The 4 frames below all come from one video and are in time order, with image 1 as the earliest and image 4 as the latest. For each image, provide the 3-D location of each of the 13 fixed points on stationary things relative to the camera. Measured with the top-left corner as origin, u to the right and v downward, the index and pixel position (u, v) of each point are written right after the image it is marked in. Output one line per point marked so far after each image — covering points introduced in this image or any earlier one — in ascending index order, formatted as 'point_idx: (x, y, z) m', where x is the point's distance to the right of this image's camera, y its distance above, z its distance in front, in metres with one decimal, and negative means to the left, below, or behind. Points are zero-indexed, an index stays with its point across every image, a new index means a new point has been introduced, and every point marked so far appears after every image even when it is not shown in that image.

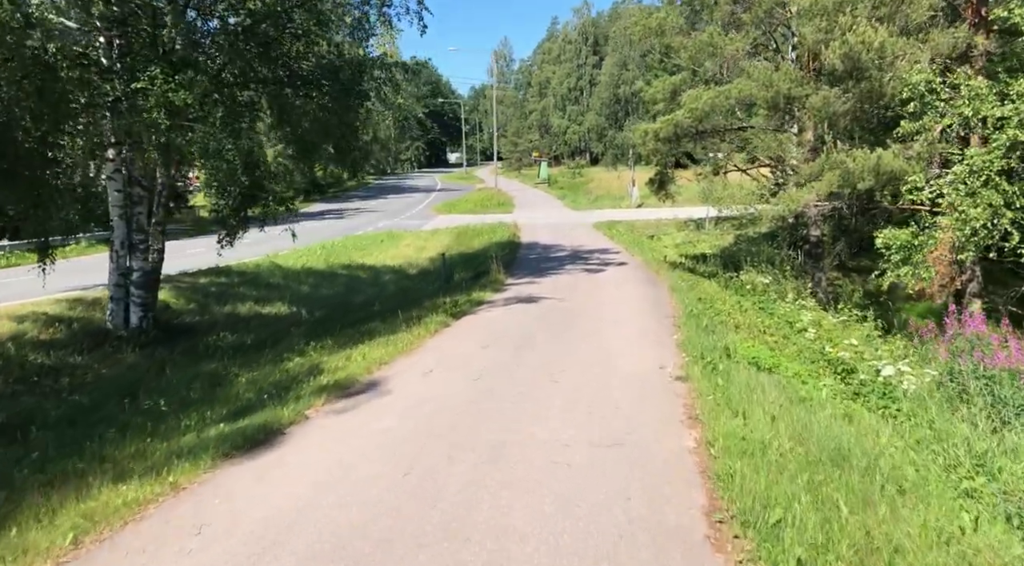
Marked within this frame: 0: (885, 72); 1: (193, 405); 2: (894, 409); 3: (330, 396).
0: (+6.6, +3.7, +12.8) m
1: (-3.1, -1.2, +7.1) m
2: (+3.9, -1.3, +7.4) m
3: (-1.6, -1.0, +6.4) m
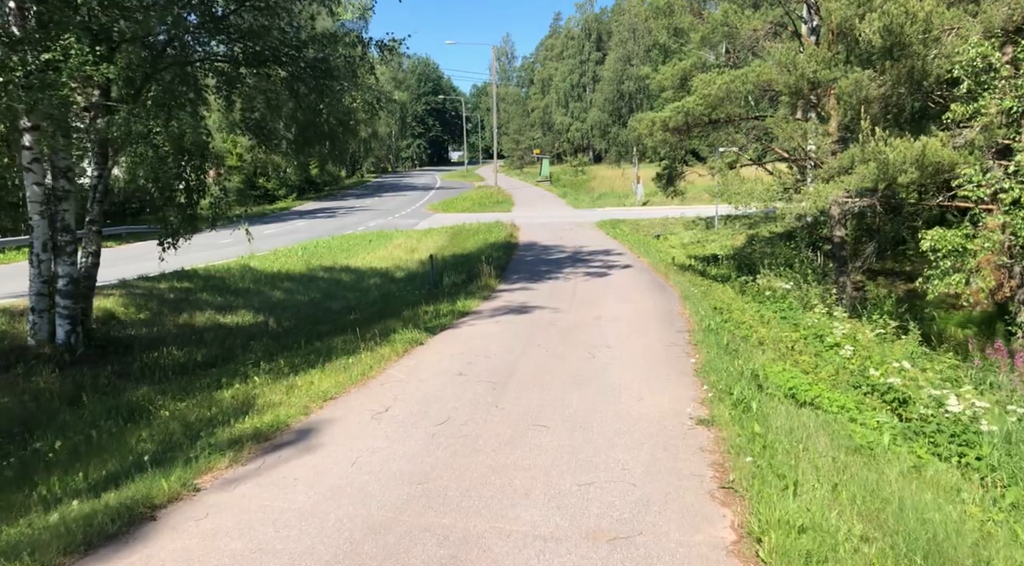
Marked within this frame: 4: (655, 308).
0: (+6.5, +3.6, +11.2) m
1: (-3.3, -1.3, +5.6) m
2: (+3.7, -1.4, +5.8) m
3: (-1.8, -1.1, +4.8) m
4: (+2.2, -0.4, +11.2) m
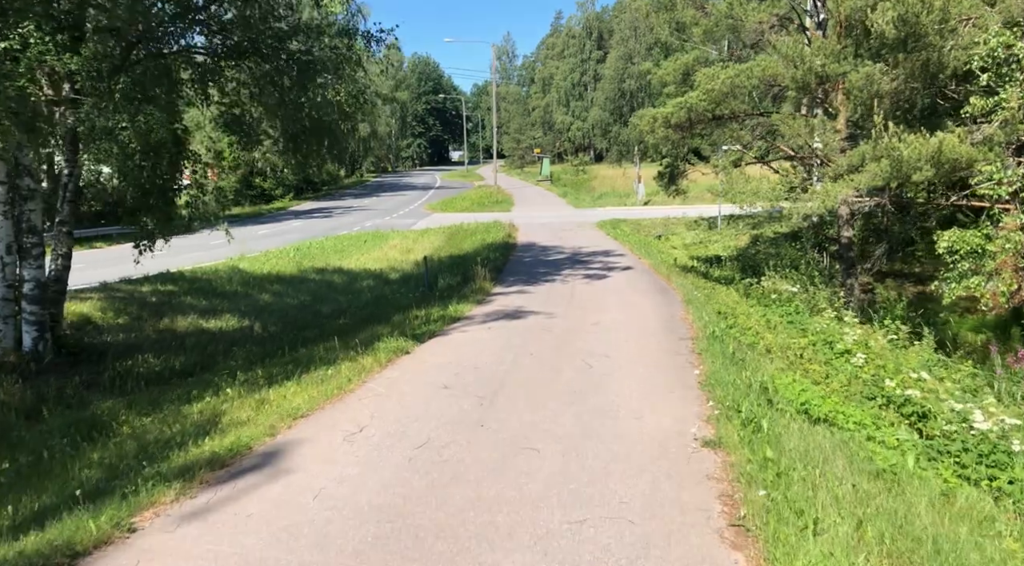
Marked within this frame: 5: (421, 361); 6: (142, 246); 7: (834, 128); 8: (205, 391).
0: (+6.4, +3.6, +10.7) m
1: (-3.4, -1.4, +5.0) m
2: (+3.6, -1.4, +5.3) m
3: (-1.9, -1.2, +4.3) m
4: (+2.1, -0.4, +10.6) m
5: (-0.9, -0.8, +7.5) m
6: (-5.4, +0.5, +10.4) m
7: (+5.7, +2.7, +12.8) m
8: (-3.1, -1.1, +7.4) m
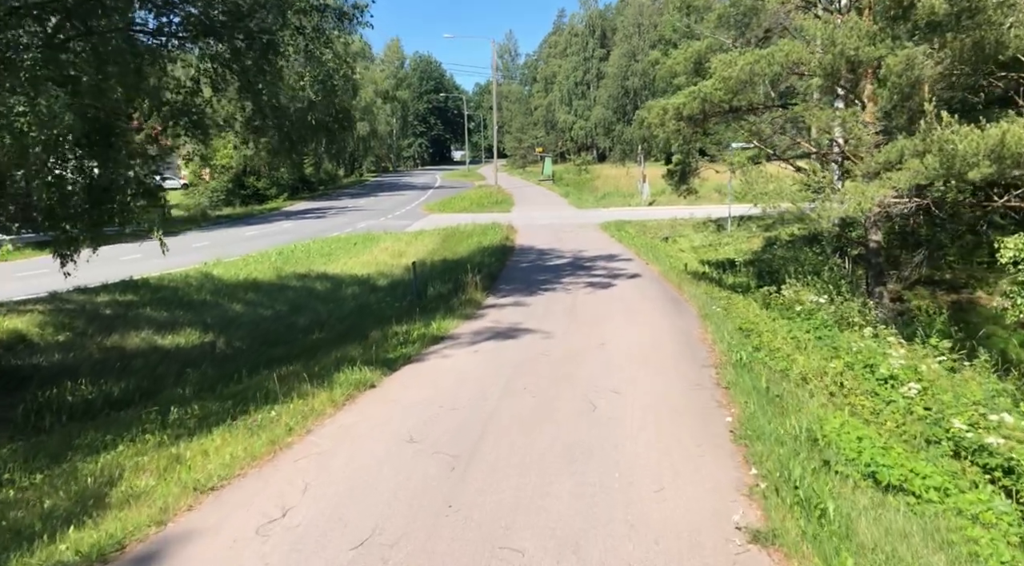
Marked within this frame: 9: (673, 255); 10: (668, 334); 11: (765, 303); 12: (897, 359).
0: (+6.3, +3.4, +9.3) m
1: (-3.5, -1.5, +3.7) m
2: (+3.5, -1.6, +3.9) m
3: (-2.0, -1.3, +3.0) m
4: (+2.0, -0.6, +9.3) m
5: (-1.1, -1.0, +6.2) m
6: (-5.5, +0.3, +9.1) m
7: (+5.6, +2.6, +11.4) m
8: (-3.3, -1.3, +6.1) m
9: (+4.3, +0.7, +19.1) m
10: (+2.0, -0.6, +9.1) m
11: (+4.5, -0.3, +12.9) m
12: (+4.7, -0.9, +9.0) m
